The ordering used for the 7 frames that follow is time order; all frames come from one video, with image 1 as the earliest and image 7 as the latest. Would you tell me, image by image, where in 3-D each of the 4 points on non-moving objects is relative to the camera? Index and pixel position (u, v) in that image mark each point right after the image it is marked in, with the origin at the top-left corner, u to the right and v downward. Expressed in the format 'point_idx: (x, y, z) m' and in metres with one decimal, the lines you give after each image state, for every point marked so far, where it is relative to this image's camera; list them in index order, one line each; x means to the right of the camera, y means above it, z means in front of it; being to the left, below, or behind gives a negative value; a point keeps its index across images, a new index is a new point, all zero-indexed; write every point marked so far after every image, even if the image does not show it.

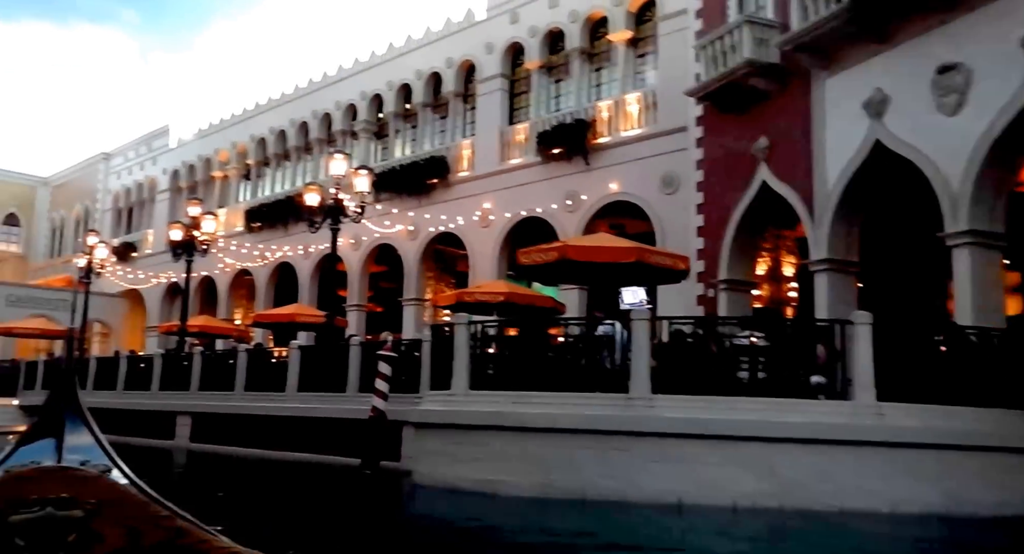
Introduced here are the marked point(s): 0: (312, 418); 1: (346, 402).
0: (-3.1, -2.2, +14.2) m
1: (-2.6, -1.9, +14.0) m
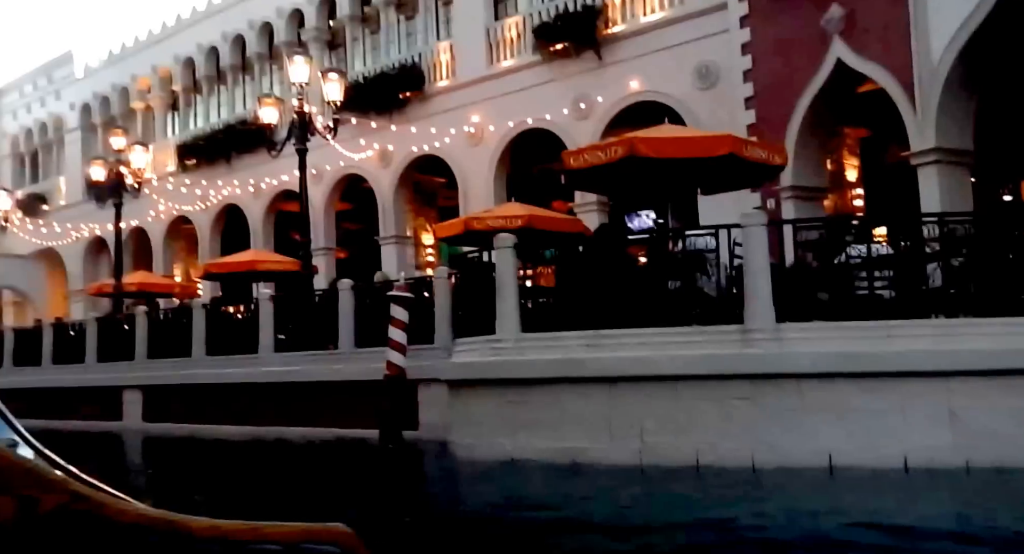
0: (-2.6, -1.3, +11.3) m
1: (-2.1, -1.1, +11.1) m
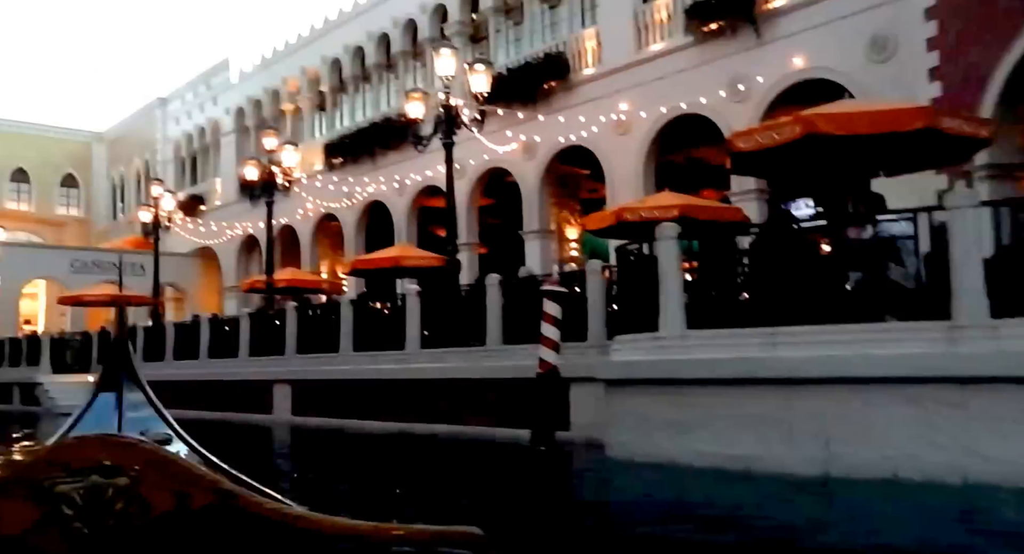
0: (-0.7, -1.3, +11.0) m
1: (-0.3, -1.0, +10.8) m
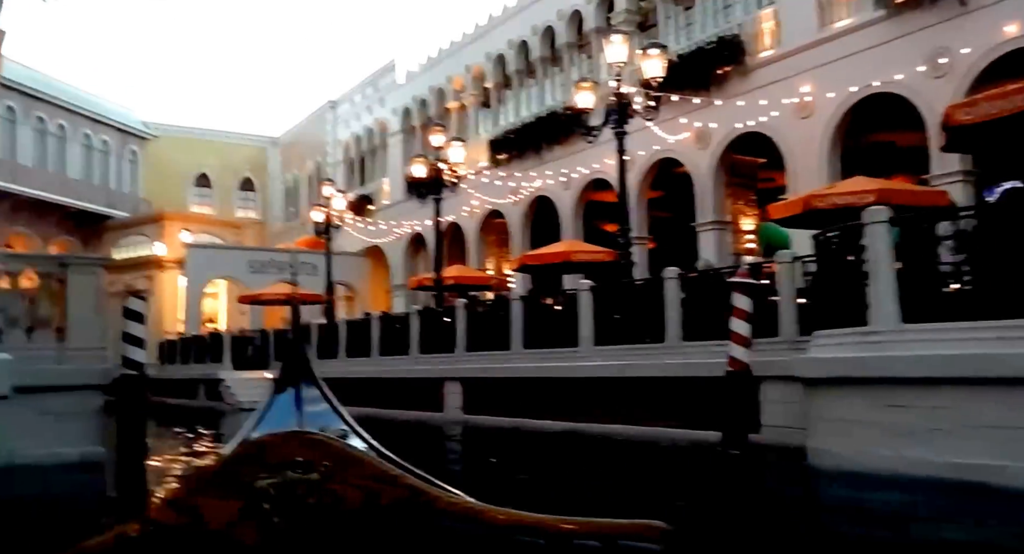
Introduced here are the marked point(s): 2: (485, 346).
0: (+1.4, -1.2, +10.6) m
1: (+1.8, -0.9, +10.3) m
2: (-0.4, -1.1, +14.1) m
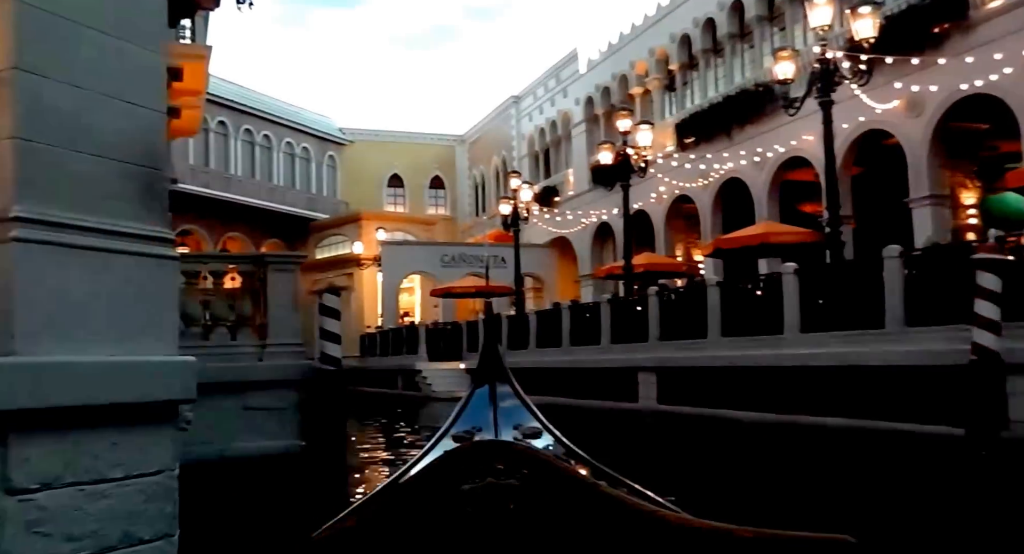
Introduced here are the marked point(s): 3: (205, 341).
0: (+3.5, -1.0, +9.8) m
1: (+3.9, -0.7, +9.4) m
2: (+2.5, -0.9, +13.6) m
3: (-2.6, -0.6, +7.9) m
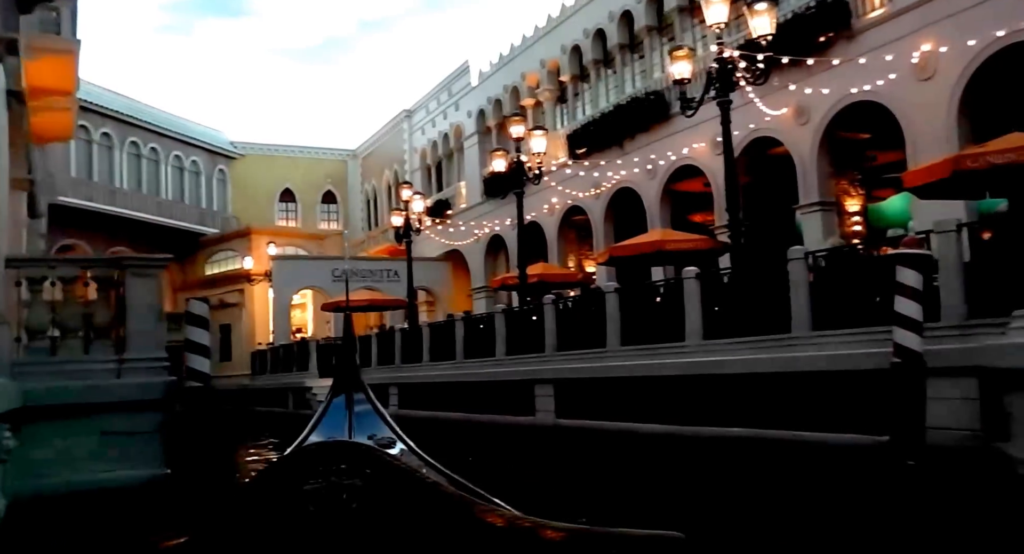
0: (+2.4, -1.0, +9.5) m
1: (+2.8, -0.7, +9.2) m
2: (+1.0, -1.0, +13.2) m
3: (-3.5, -0.6, +6.9) m
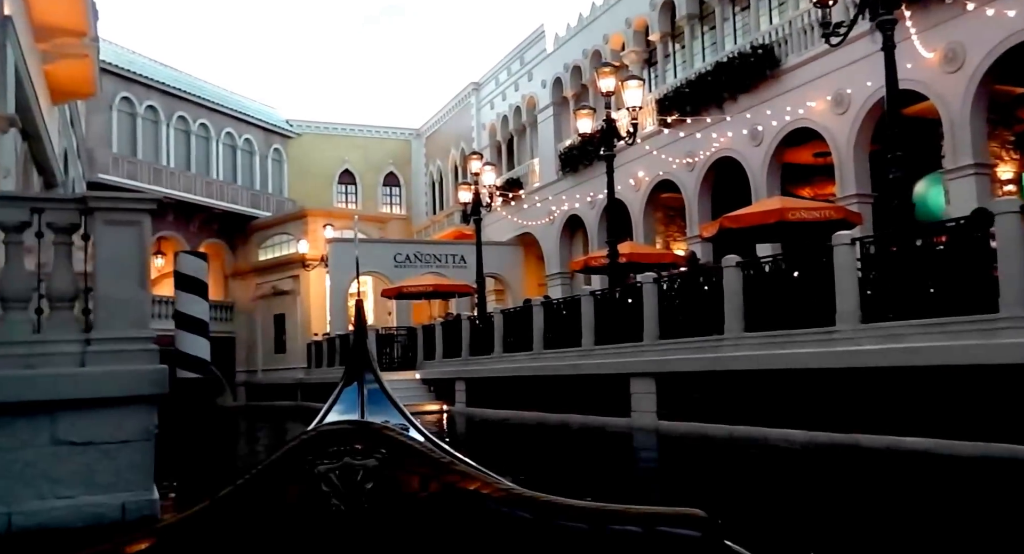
0: (+3.3, -0.7, +7.1) m
1: (+3.6, -0.4, +6.8) m
2: (+2.1, -0.7, +10.9) m
3: (-2.8, -0.3, +5.0) m
